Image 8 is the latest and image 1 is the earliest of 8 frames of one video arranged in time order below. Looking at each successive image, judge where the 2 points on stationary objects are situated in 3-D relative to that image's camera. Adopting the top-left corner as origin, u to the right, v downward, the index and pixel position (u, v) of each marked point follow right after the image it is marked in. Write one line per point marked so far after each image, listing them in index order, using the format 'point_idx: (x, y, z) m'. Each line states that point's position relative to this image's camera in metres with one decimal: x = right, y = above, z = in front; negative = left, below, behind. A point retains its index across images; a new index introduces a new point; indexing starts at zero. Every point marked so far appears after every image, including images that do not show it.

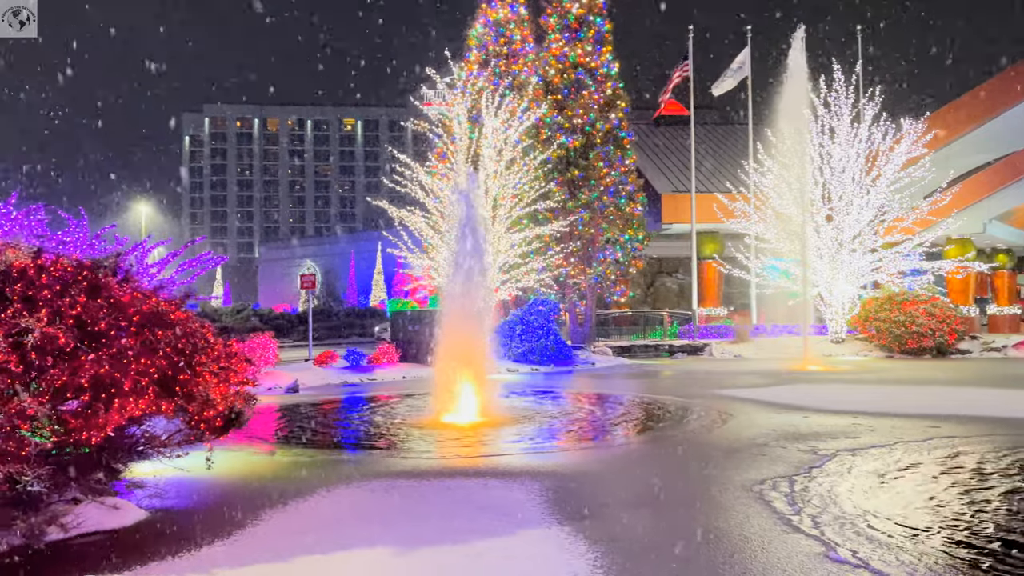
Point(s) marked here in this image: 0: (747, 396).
0: (+5.0, -2.2, +16.5) m
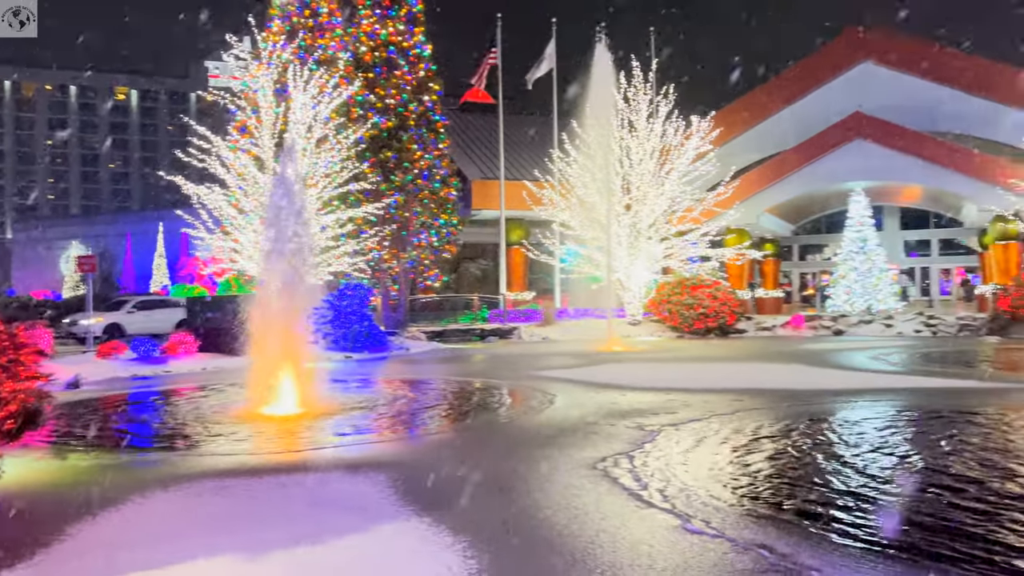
0: (+1.1, -1.9, +17.0) m
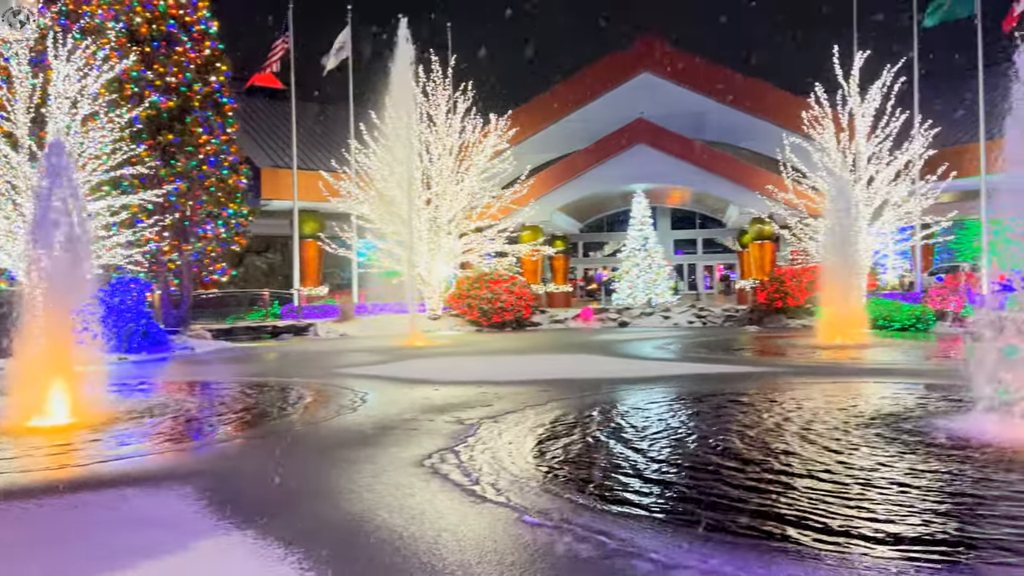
0: (-3.0, -1.8, +16.6) m
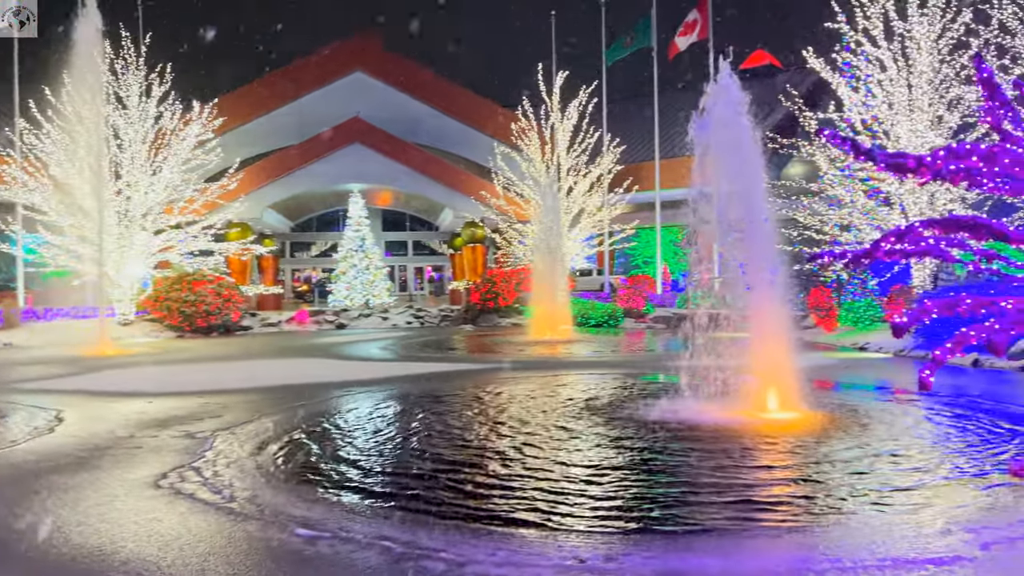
0: (-8.3, -1.8, +14.4) m
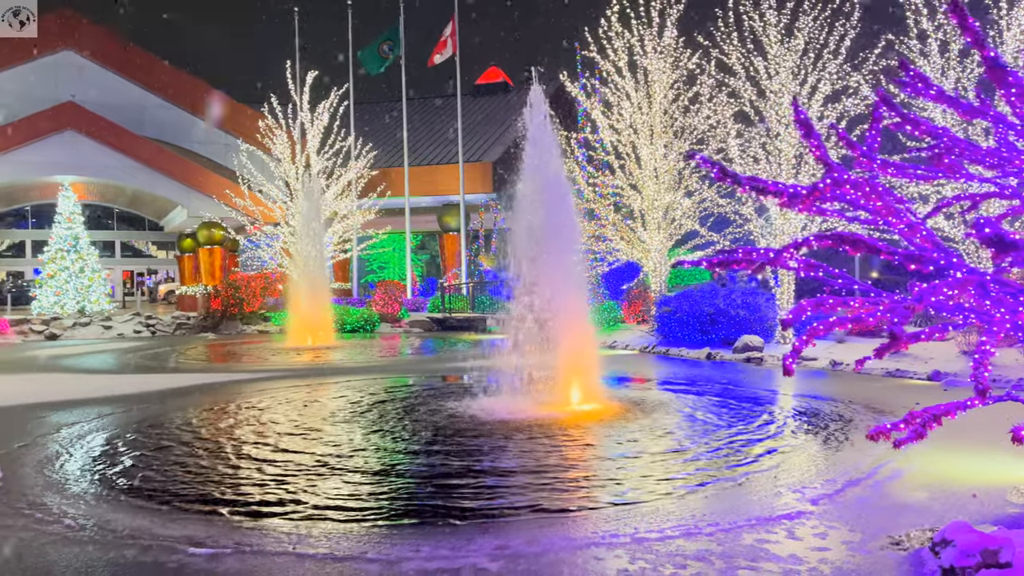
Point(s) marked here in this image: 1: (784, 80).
0: (-11.7, -1.9, +10.9) m
1: (+5.5, +4.2, +15.9) m
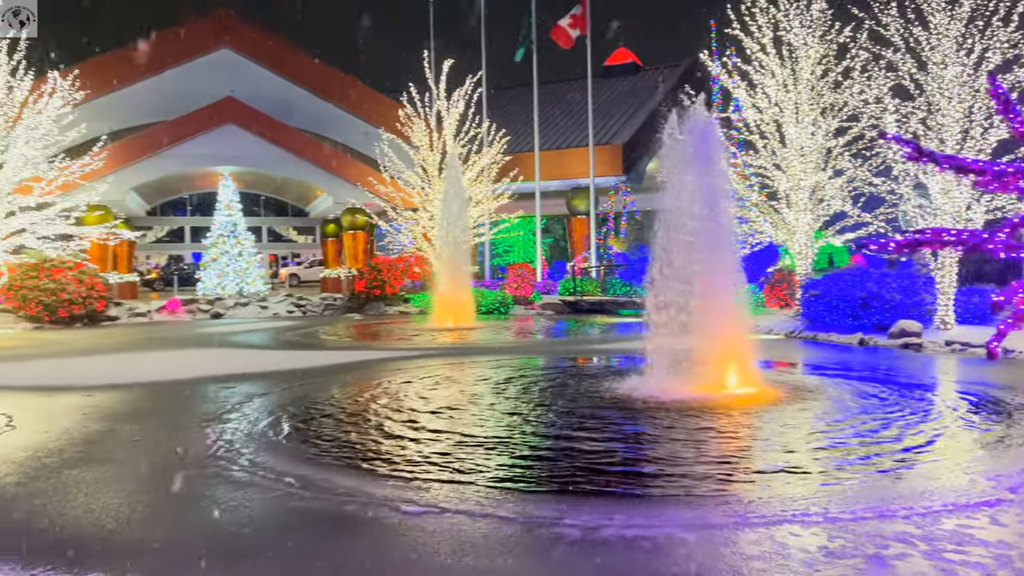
0: (-9.4, -1.6, +12.8) m
1: (+8.3, +4.5, +15.0) m
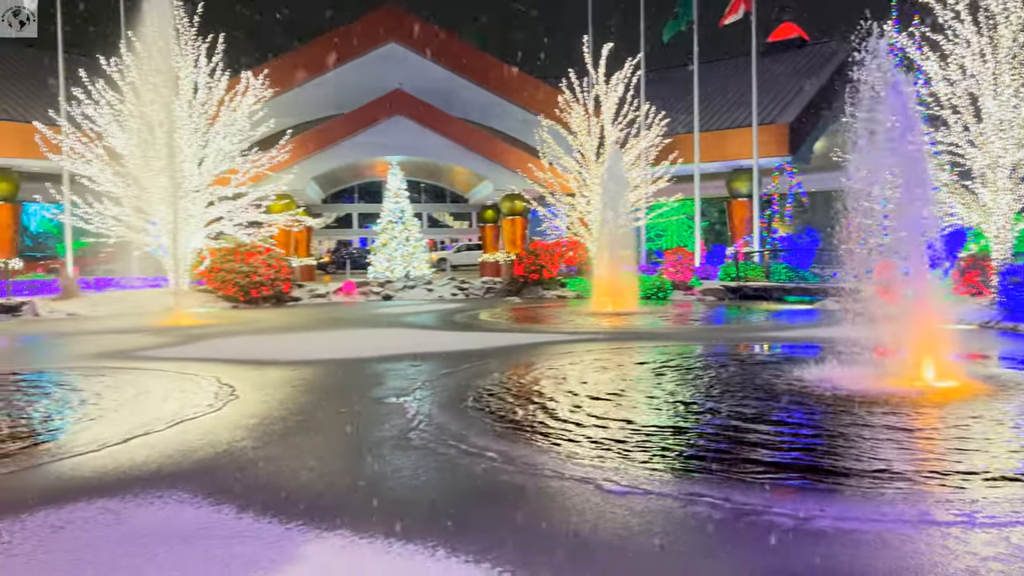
0: (-6.5, -1.3, +14.5) m
1: (+11.3, +4.7, +13.2) m
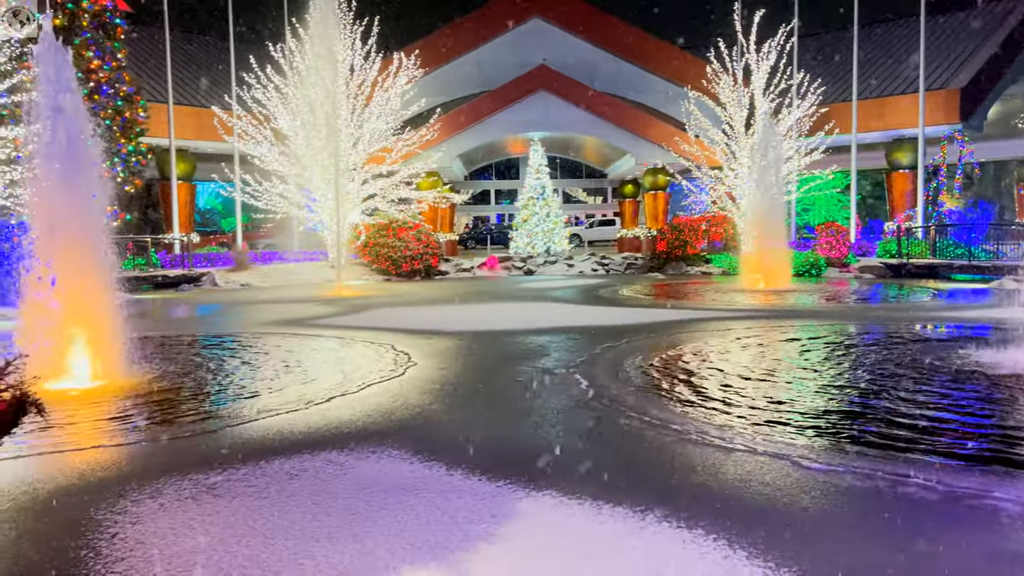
0: (-3.6, -0.7, +15.4) m
1: (+13.9, +5.0, +11.1) m
